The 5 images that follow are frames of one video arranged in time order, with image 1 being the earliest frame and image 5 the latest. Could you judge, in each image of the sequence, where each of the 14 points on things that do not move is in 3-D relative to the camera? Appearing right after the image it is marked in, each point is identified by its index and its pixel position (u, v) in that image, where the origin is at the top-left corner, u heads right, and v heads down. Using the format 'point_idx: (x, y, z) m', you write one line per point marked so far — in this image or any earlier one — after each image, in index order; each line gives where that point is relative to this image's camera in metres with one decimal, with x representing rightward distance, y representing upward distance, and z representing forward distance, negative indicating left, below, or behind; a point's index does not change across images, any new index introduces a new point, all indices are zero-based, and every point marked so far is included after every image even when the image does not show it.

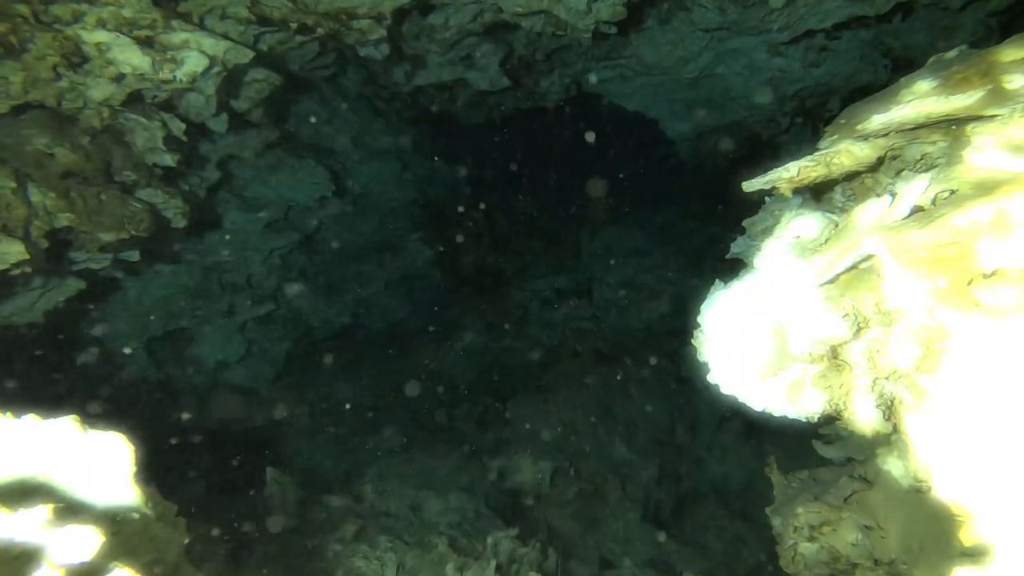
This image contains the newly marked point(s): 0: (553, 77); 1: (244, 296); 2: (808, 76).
0: (+0.3, +1.4, +4.5) m
1: (-1.8, -0.1, +4.7) m
2: (+1.8, +1.3, +4.1) m
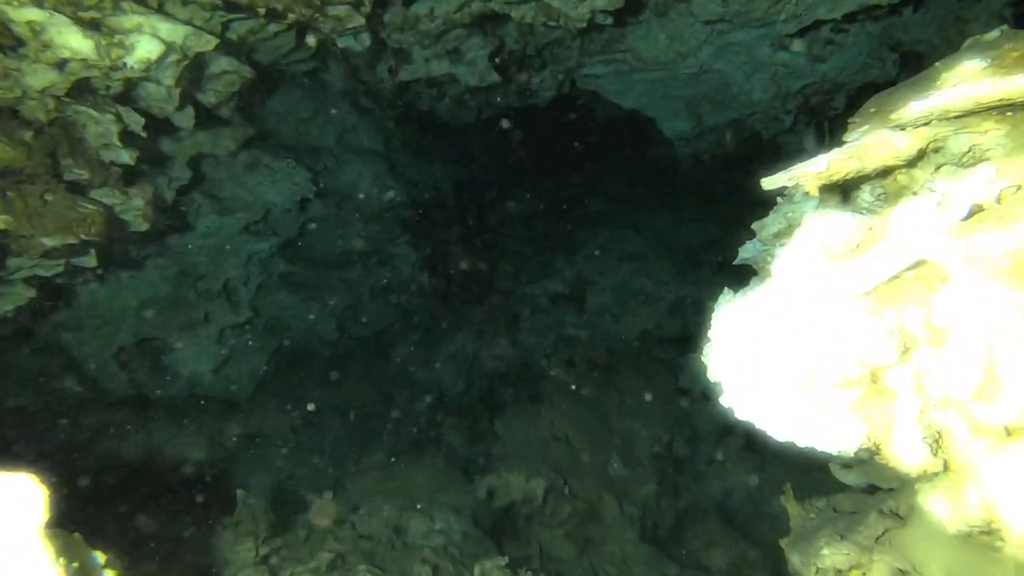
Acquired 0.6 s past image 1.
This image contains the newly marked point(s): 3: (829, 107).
0: (+0.2, +1.3, +4.3) m
1: (-1.9, -0.1, +4.5) m
2: (+1.7, +1.2, +3.9) m
3: (+1.9, +1.1, +4.2) m
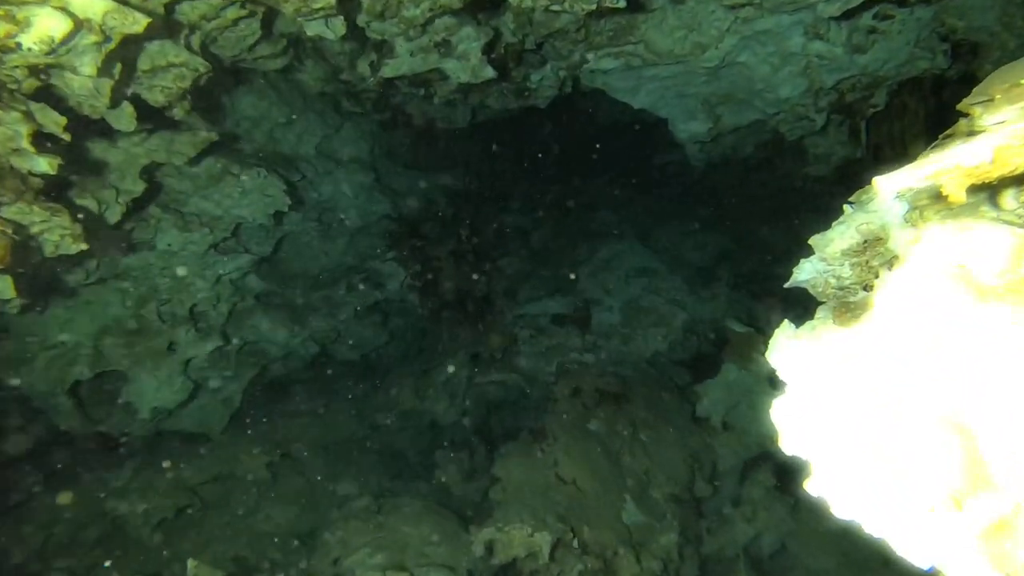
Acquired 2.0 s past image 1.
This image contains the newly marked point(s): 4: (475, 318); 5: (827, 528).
0: (+0.2, +1.2, +3.9) m
1: (-1.9, -0.2, +4.0) m
2: (+1.7, +1.1, +3.5) m
3: (+1.9, +1.0, +3.7) m
4: (-0.3, -0.2, +5.2) m
5: (+1.8, -1.3, +3.9) m
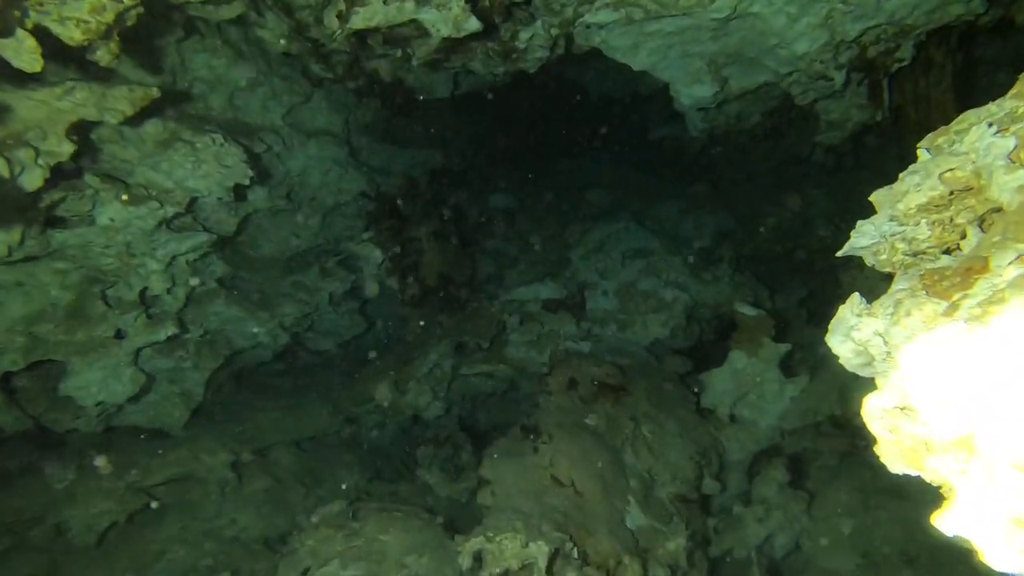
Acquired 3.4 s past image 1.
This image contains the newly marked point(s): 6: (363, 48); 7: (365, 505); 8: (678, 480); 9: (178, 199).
0: (+0.1, +1.3, +3.5) m
1: (-1.9, -0.1, +3.6) m
2: (+1.6, +1.2, +3.1) m
3: (+1.8, +1.1, +3.4) m
4: (-0.4, -0.1, +4.8) m
5: (+1.7, -1.2, +3.6) m
6: (-0.8, +1.3, +3.9) m
7: (-0.7, -1.1, +3.5) m
8: (+0.8, -1.0, +3.6) m
9: (-1.6, +0.4, +3.4) m
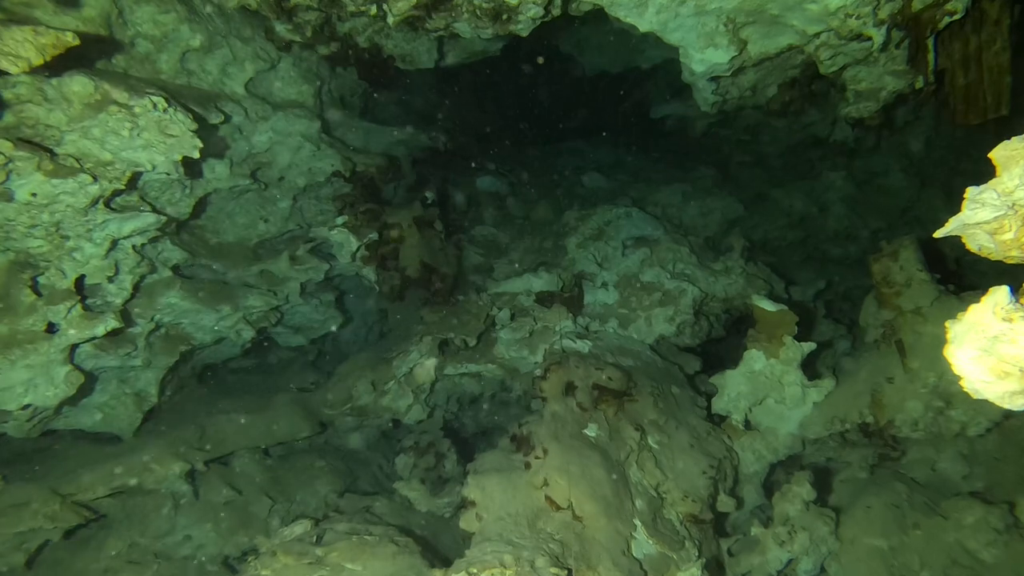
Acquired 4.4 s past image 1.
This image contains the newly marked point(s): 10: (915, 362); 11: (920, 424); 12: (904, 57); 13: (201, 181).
0: (+0.1, +1.4, +3.0) m
1: (-2.0, -0.1, +3.1) m
2: (+1.6, +1.3, +2.7) m
3: (+1.8, +1.1, +2.9) m
4: (-0.4, -0.1, +4.4) m
5: (+1.7, -1.2, +3.2) m
6: (-0.9, +1.4, +3.4) m
7: (-0.8, -1.1, +3.1) m
8: (+0.8, -0.9, +3.1) m
9: (-1.7, +0.5, +3.0) m
10: (+1.8, -0.3, +3.2) m
11: (+1.9, -0.6, +3.2) m
12: (+1.8, +1.1, +3.2) m
13: (-1.5, +0.5, +3.4) m
